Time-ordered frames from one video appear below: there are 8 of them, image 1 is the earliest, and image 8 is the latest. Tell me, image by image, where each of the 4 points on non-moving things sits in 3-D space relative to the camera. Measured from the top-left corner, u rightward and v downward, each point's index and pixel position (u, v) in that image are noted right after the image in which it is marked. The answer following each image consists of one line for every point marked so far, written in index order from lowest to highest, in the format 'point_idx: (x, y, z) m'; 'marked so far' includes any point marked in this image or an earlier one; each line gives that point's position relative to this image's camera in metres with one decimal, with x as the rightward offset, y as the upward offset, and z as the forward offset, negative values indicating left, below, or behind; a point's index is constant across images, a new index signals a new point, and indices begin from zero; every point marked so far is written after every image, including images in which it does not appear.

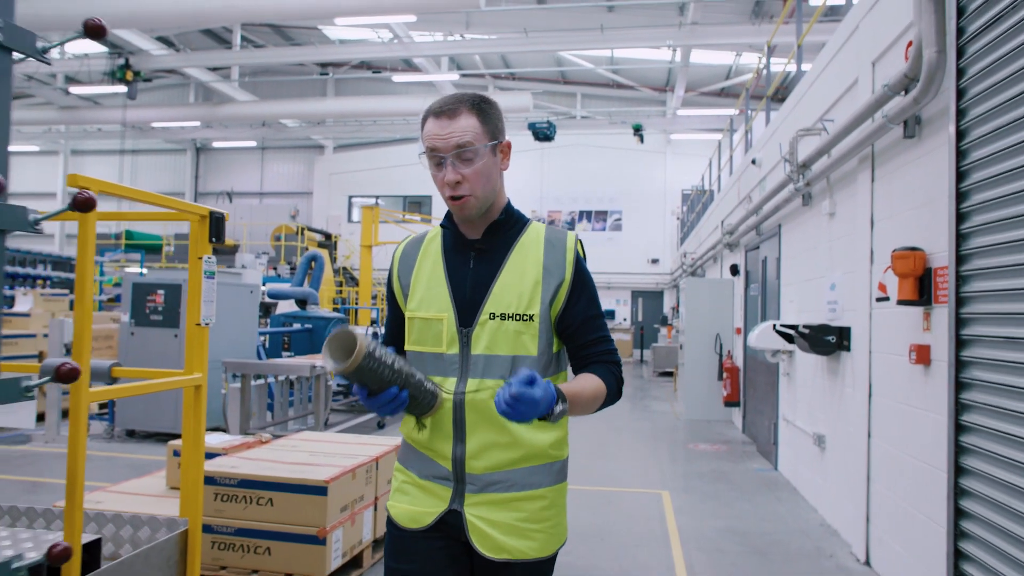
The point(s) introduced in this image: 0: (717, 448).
0: (+1.9, -1.5, +7.0) m
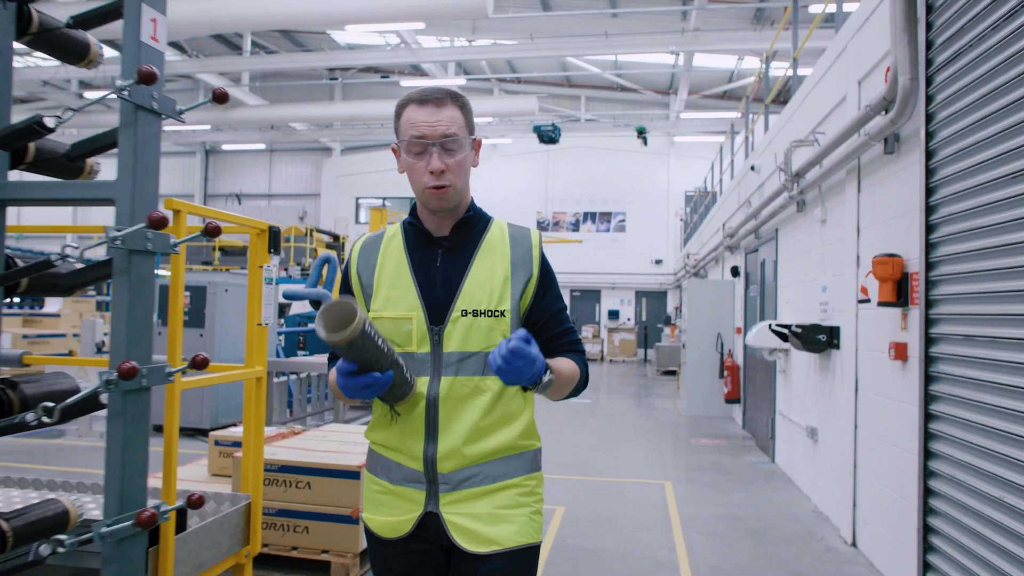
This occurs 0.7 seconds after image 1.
0: (+2.0, -1.5, +7.3) m
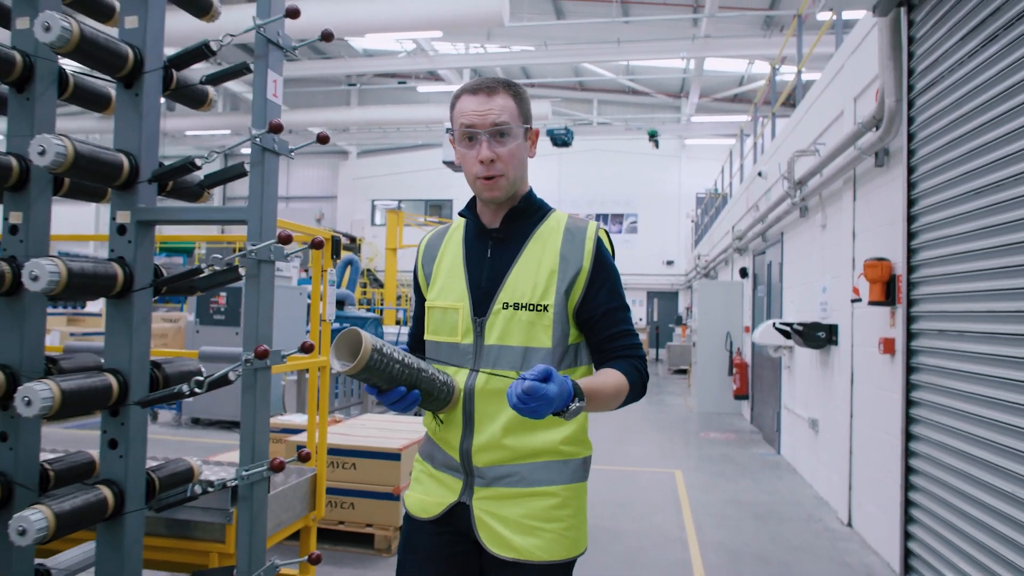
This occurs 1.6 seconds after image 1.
0: (+2.1, -1.5, +7.7) m
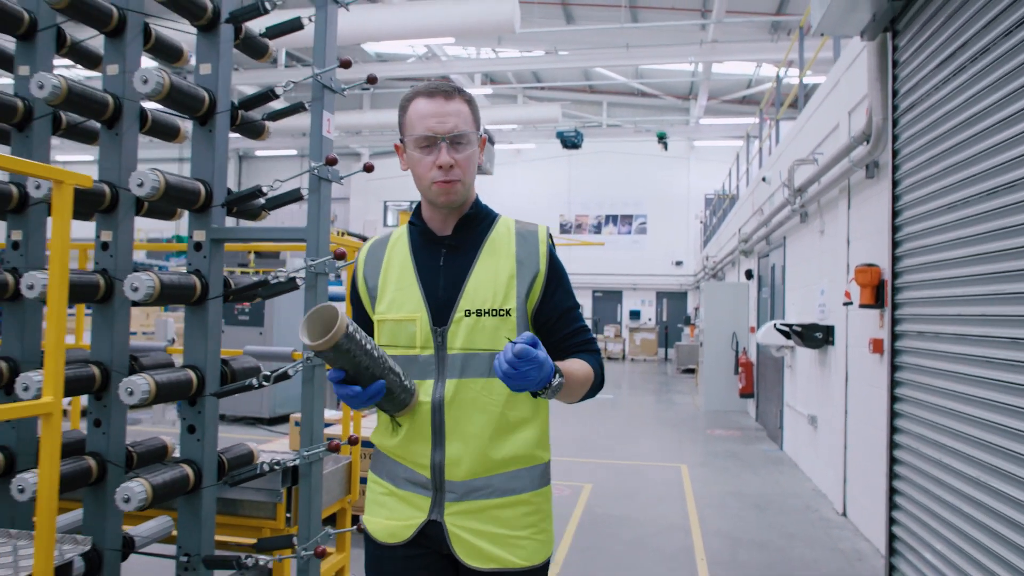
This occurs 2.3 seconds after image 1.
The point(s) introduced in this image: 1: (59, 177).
0: (+2.3, -1.5, +7.9) m
1: (-0.9, +0.2, +1.6) m
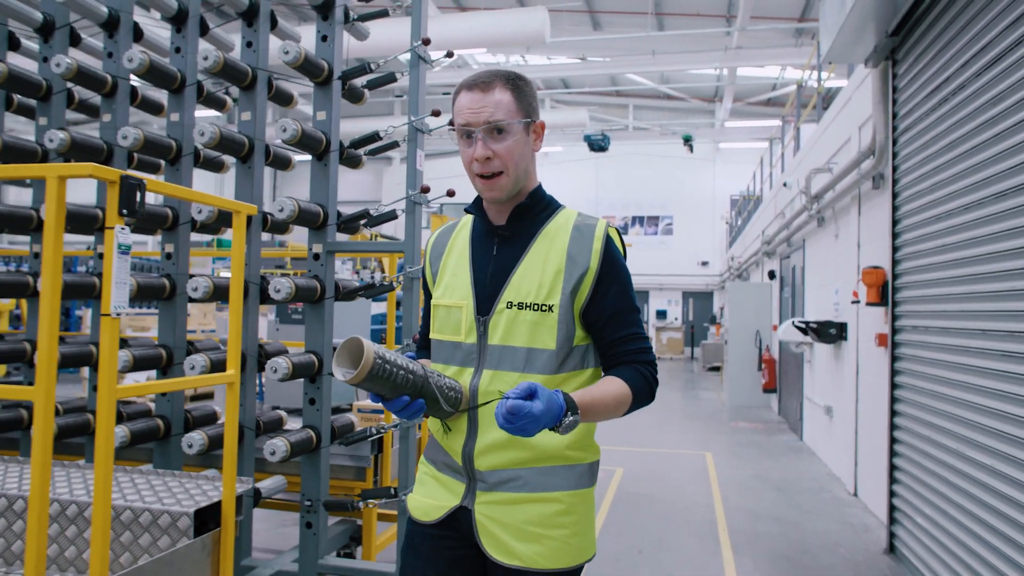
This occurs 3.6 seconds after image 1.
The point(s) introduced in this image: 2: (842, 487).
0: (+2.6, -1.5, +8.3) m
1: (-0.8, +0.2, +2.1) m
2: (+2.3, -1.4, +5.3) m
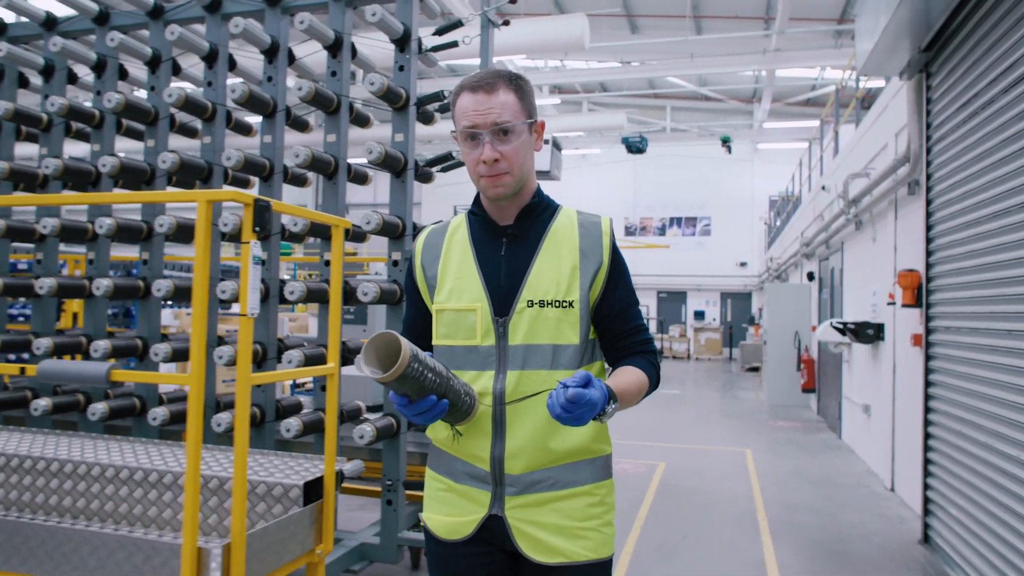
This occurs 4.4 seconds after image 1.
0: (+3.1, -1.5, +8.5) m
1: (-0.6, +0.2, +2.4) m
2: (+2.6, -1.4, +5.5) m
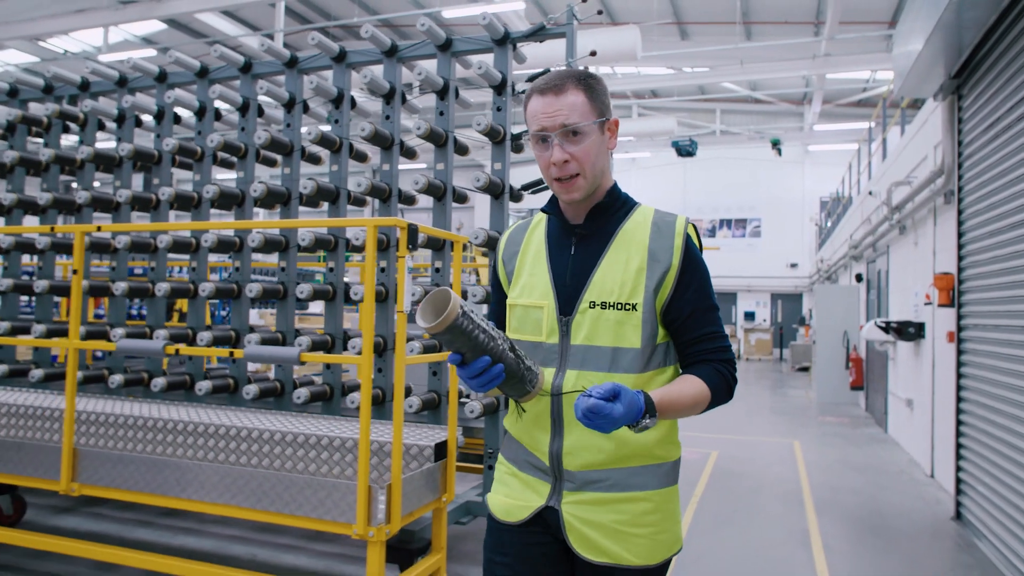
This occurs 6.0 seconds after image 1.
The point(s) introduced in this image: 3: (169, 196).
0: (+3.8, -1.5, +8.9) m
1: (-0.2, +0.2, +3.0) m
2: (+3.1, -1.4, +5.9) m
3: (-1.7, +0.5, +3.9) m
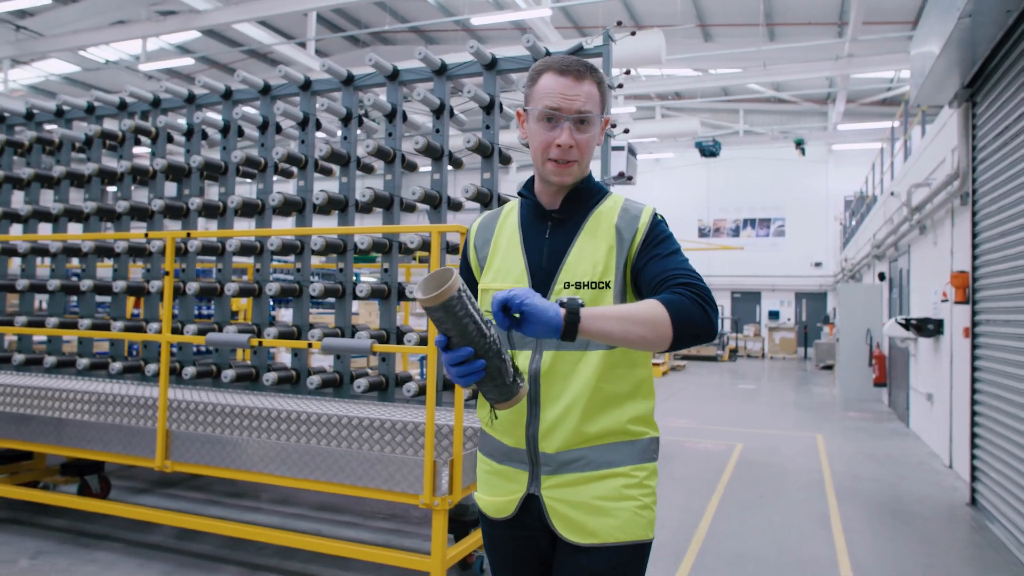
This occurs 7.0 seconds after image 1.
0: (+4.2, -1.5, +9.1) m
1: (0.0, +0.2, +3.4) m
2: (+3.4, -1.4, +6.1) m
3: (-1.5, +0.5, +4.2) m
